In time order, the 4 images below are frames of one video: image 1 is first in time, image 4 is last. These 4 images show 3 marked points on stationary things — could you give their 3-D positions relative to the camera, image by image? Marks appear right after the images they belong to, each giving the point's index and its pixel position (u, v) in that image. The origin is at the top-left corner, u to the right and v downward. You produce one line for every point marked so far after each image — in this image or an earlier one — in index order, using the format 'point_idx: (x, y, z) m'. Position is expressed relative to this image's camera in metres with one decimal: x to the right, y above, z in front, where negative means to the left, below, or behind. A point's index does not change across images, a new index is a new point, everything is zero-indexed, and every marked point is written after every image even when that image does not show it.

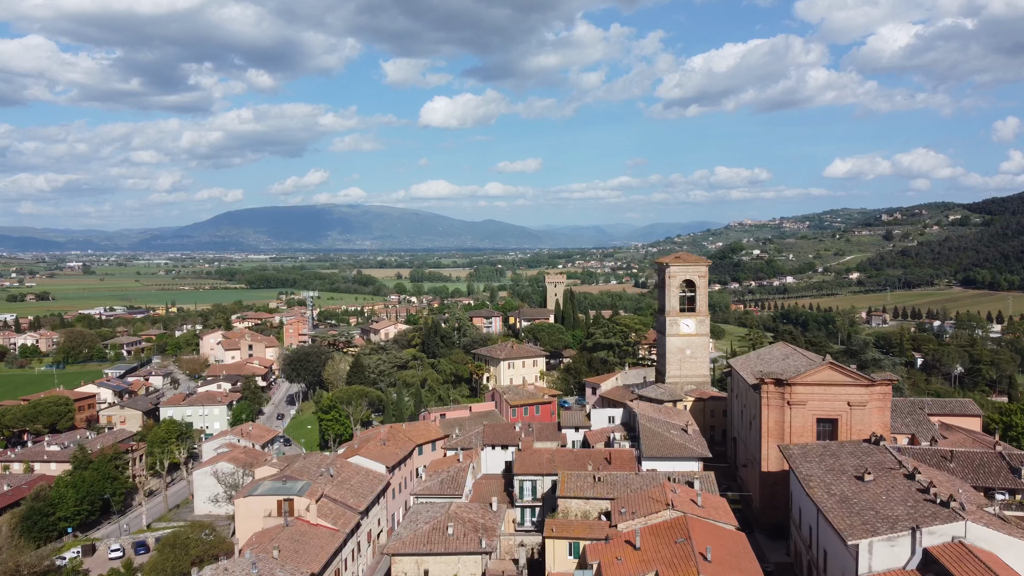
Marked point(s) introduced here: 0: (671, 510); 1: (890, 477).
0: (+3.5, -4.8, +18.8) m
1: (+8.2, -4.1, +18.6) m
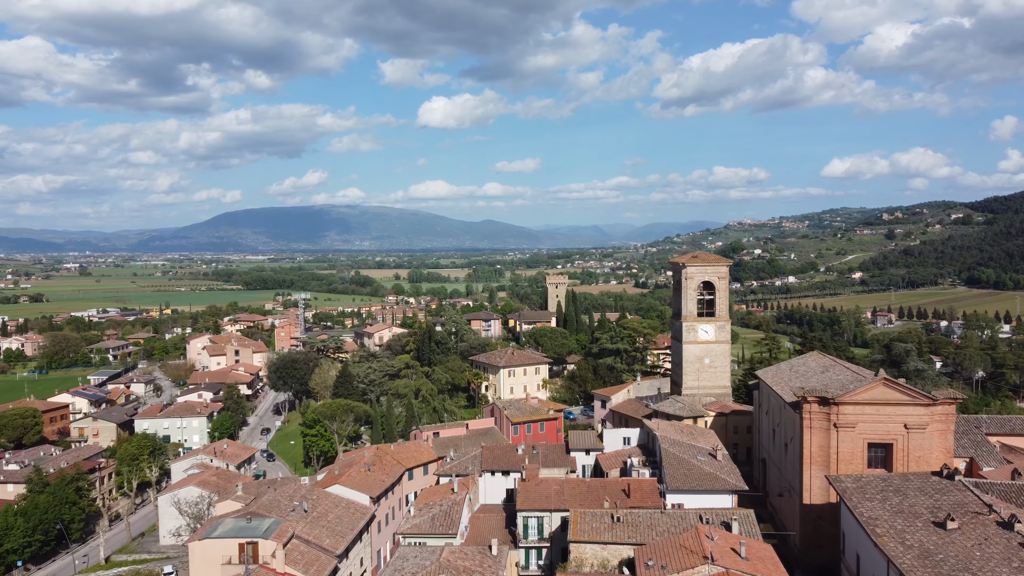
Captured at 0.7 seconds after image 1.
0: (+3.5, -4.9, +15.4) m
1: (+8.2, -4.2, +15.2) m
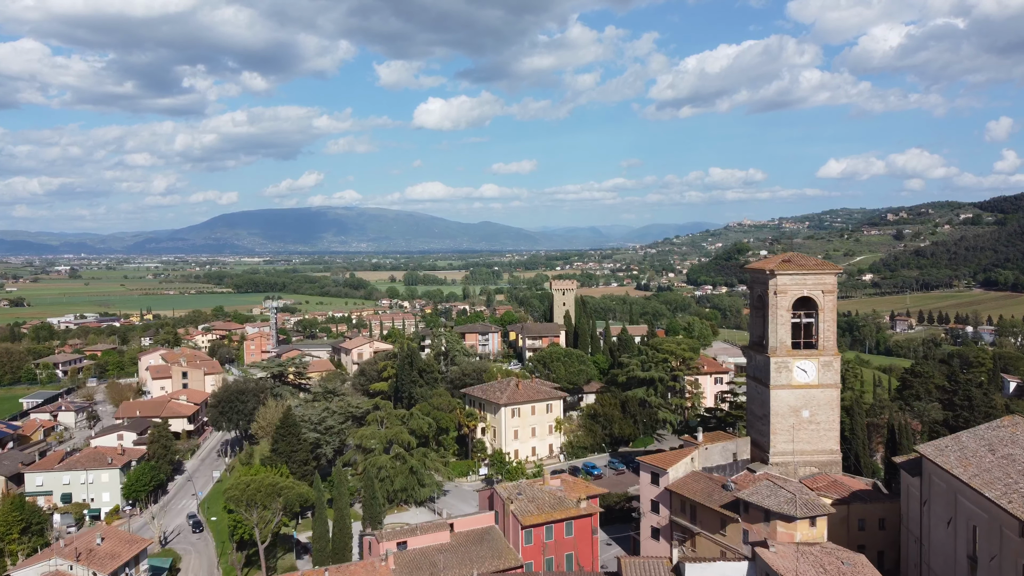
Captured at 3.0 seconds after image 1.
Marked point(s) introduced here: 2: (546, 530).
0: (+3.8, -5.4, +4.6) m
1: (+8.5, -4.7, +4.4) m
2: (+0.8, -5.3, +18.9) m
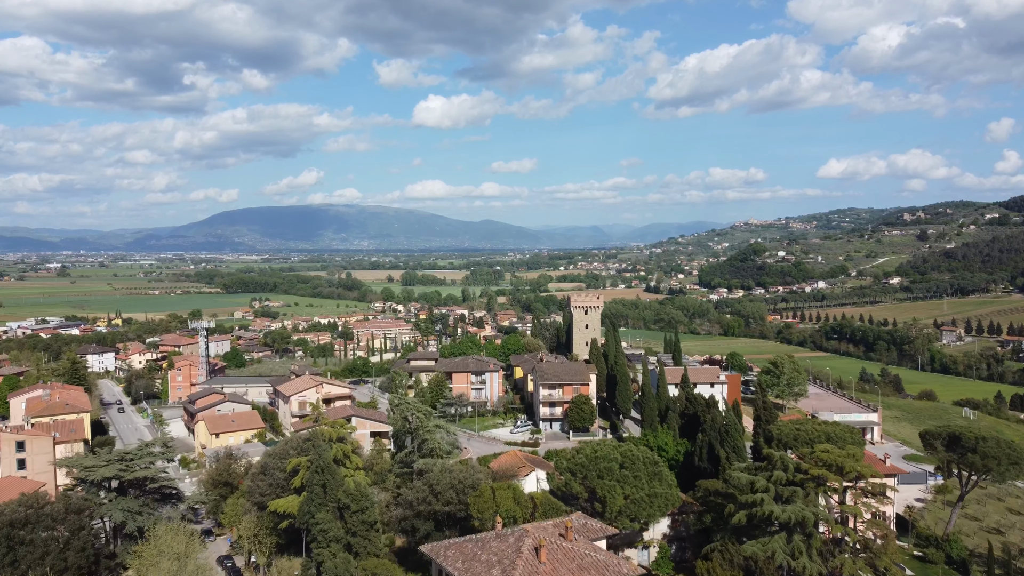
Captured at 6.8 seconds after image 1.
0: (+4.1, -6.7, -14.5) m
1: (+8.8, -5.9, -14.7) m
2: (+1.1, -6.6, -0.2) m
